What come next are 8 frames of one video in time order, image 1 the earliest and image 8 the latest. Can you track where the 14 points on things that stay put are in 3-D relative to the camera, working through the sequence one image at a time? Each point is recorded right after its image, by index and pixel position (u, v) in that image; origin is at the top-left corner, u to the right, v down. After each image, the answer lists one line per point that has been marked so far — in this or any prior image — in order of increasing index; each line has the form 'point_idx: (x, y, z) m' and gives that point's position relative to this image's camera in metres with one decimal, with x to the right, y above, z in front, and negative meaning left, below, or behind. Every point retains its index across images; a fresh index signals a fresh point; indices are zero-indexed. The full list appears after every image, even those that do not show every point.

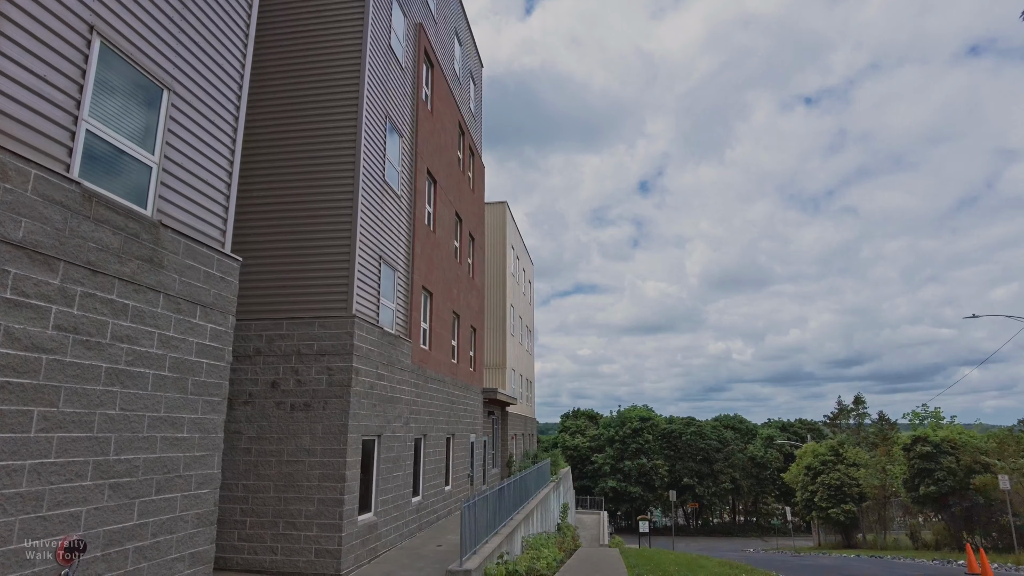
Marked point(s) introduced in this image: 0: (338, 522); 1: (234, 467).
0: (-2.2, -3.0, +8.3) m
1: (-3.7, -2.4, +8.7) m
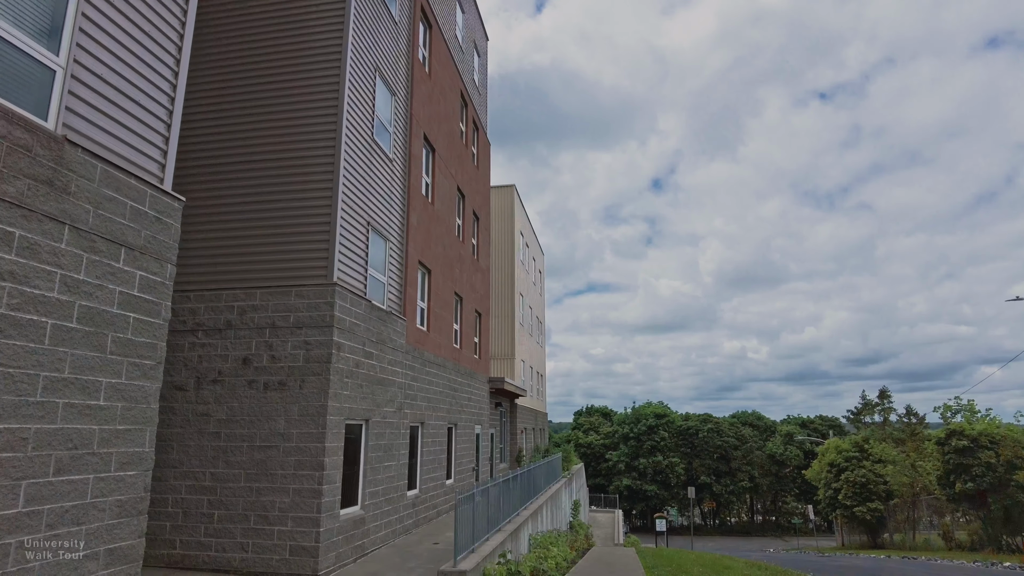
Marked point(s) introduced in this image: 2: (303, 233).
0: (-2.2, -2.6, +7.3) m
1: (-3.7, -2.0, +7.8) m
2: (-2.6, +0.7, +8.3) m
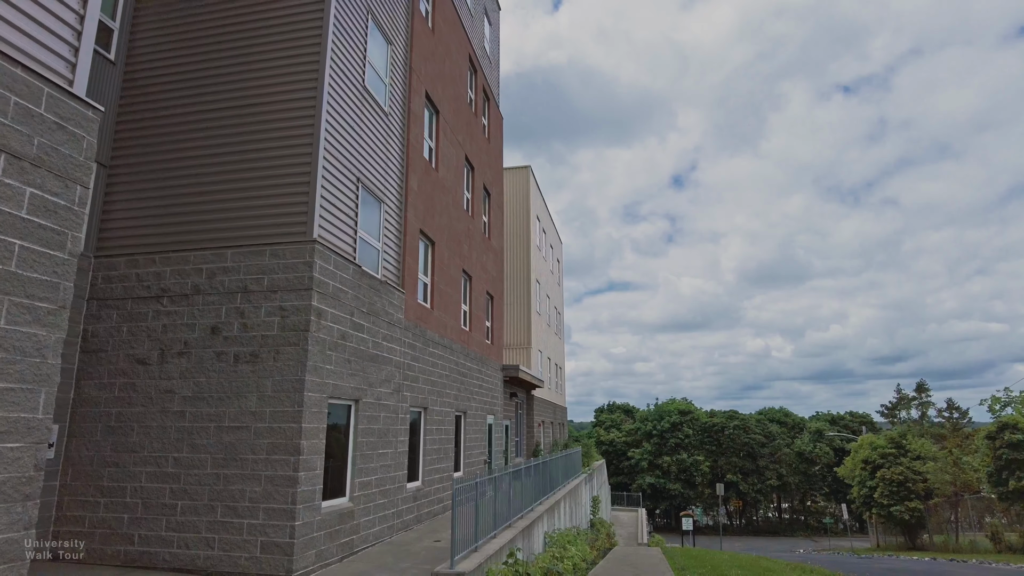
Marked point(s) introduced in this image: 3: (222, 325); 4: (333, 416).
0: (-2.1, -2.1, +6.3) m
1: (-3.6, -1.5, +6.8) m
2: (-2.6, +1.2, +7.2) m
3: (-3.1, -0.4, +6.9) m
4: (-2.0, -1.4, +7.3) m
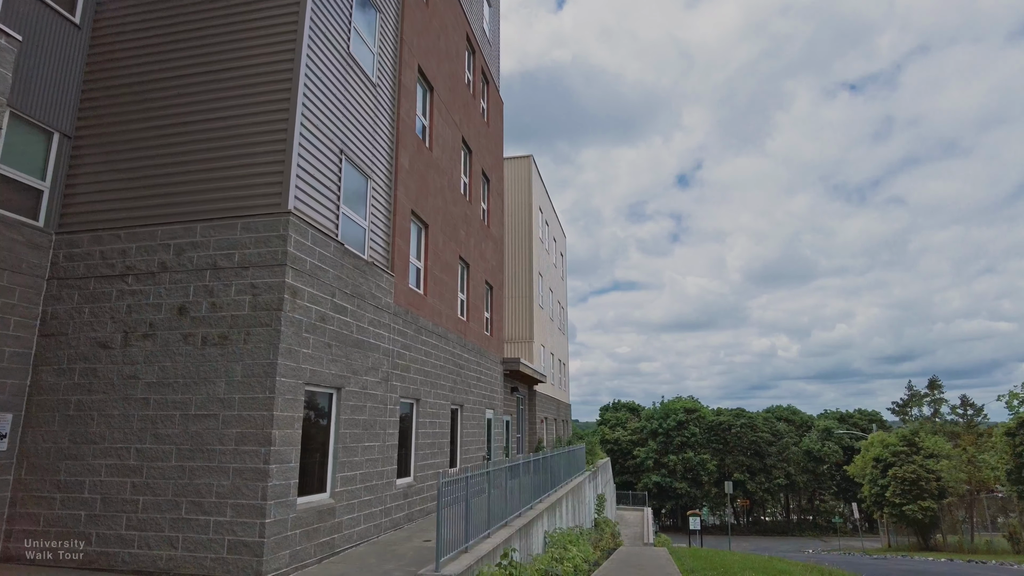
0: (-2.2, -1.9, +5.7) m
1: (-3.7, -1.3, +6.2) m
2: (-2.6, +1.4, +6.7) m
3: (-3.2, -0.2, +6.4) m
4: (-2.1, -1.2, +6.7) m
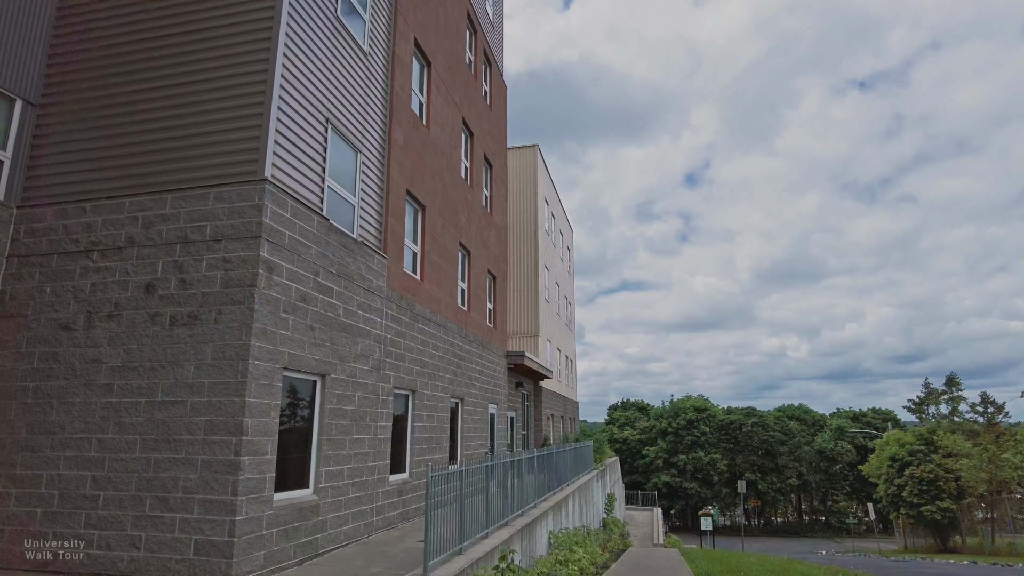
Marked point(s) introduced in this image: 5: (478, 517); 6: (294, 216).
0: (-2.2, -1.7, +5.1) m
1: (-3.7, -1.1, +5.7) m
2: (-2.7, +1.6, +6.1) m
3: (-3.2, +0.1, +5.8) m
4: (-2.1, -1.0, +6.1) m
5: (-0.4, -2.6, +7.3) m
6: (-2.1, +0.7, +6.2) m
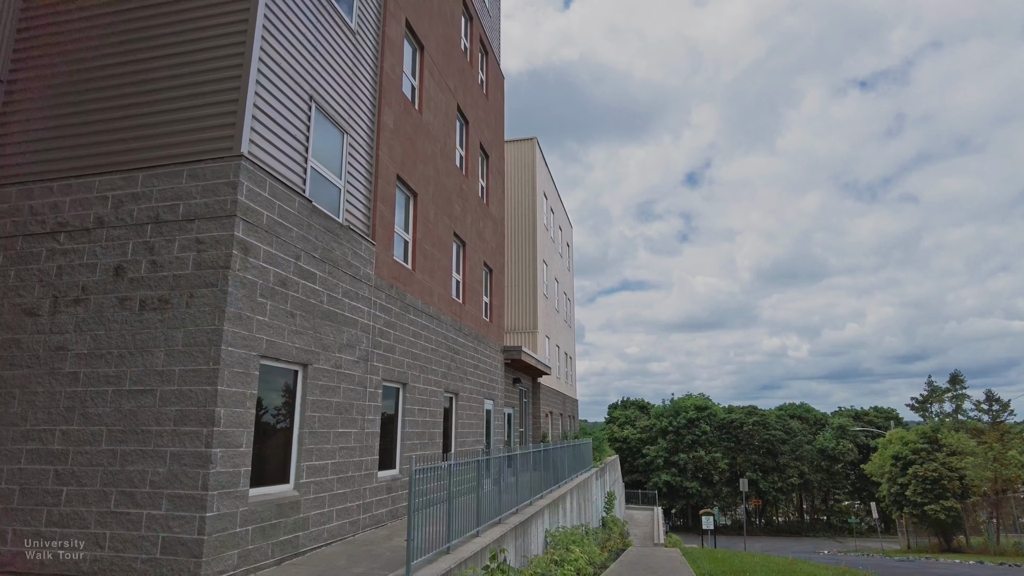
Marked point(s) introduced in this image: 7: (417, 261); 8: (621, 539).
0: (-2.3, -1.5, +4.8) m
1: (-3.8, -1.0, +5.3) m
2: (-2.7, +1.8, +5.8) m
3: (-3.3, +0.2, +5.5) m
4: (-2.1, -0.8, +5.8) m
5: (-0.5, -2.4, +6.9) m
6: (-2.1, +0.8, +5.9) m
7: (-1.4, +0.4, +9.3) m
8: (+2.6, -5.9, +15.4) m
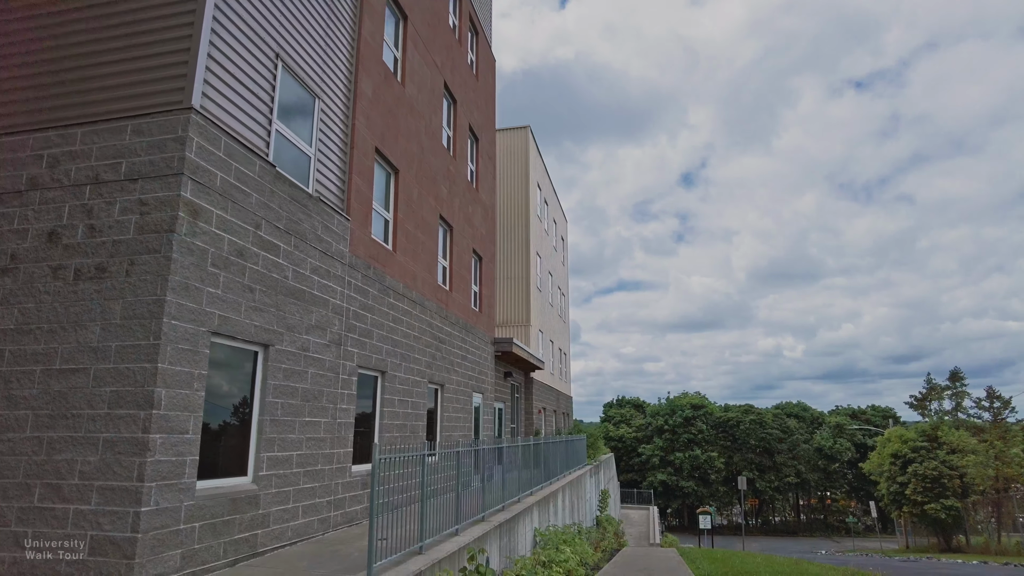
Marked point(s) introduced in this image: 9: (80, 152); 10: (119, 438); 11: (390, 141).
0: (-2.4, -1.3, +4.2) m
1: (-3.9, -0.7, +4.7) m
2: (-2.9, +2.0, +5.2) m
3: (-3.4, +0.4, +4.9) m
4: (-2.3, -0.6, +5.2) m
5: (-0.6, -2.2, +6.4) m
6: (-2.3, +1.1, +5.3) m
7: (-1.5, +0.6, +8.7) m
8: (+2.4, -5.7, +14.8) m
9: (-3.3, +1.1, +5.0) m
10: (-2.6, -1.0, +4.3) m
11: (-1.6, +1.9, +8.6) m
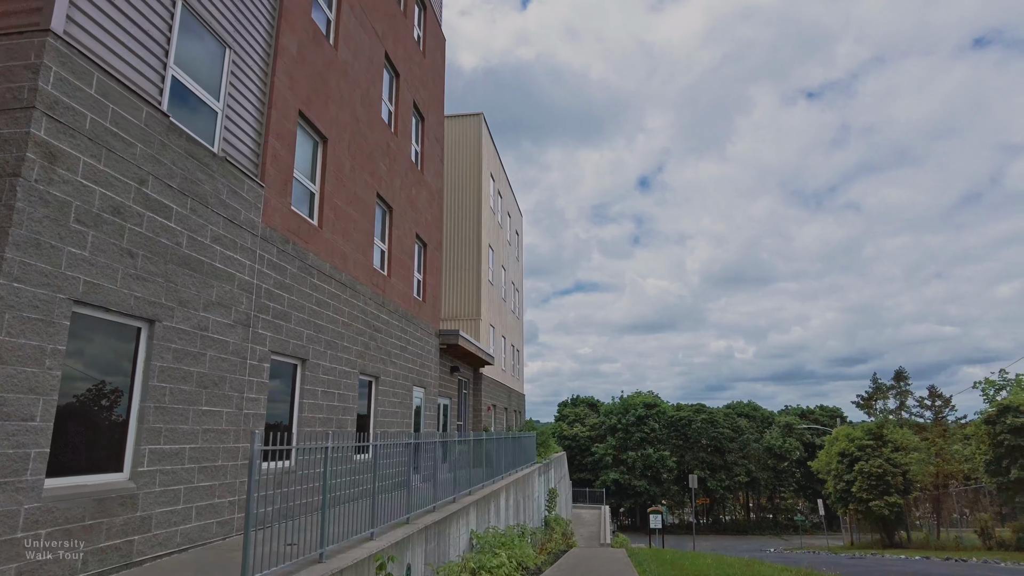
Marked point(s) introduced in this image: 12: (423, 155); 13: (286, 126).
0: (-2.9, -1.0, +3.4) m
1: (-4.4, -0.4, +3.8) m
2: (-3.4, +2.3, +4.4) m
3: (-3.9, +0.7, +4.0) m
4: (-2.8, -0.3, +4.4) m
5: (-1.2, -1.9, +5.7) m
6: (-2.8, +1.3, +4.5) m
7: (-2.3, +0.9, +7.9) m
8: (+1.1, -5.5, +14.3) m
9: (-3.8, +1.3, +4.2) m
10: (-3.1, -0.7, +3.5) m
11: (-2.3, +2.2, +7.9) m
12: (-1.7, +2.6, +12.6) m
13: (-2.5, +1.8, +7.1) m
